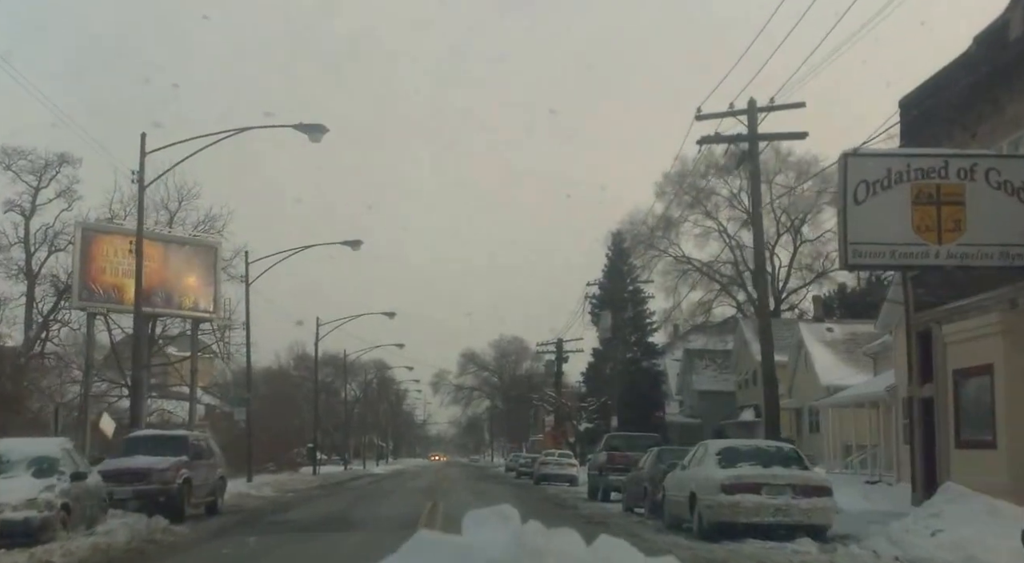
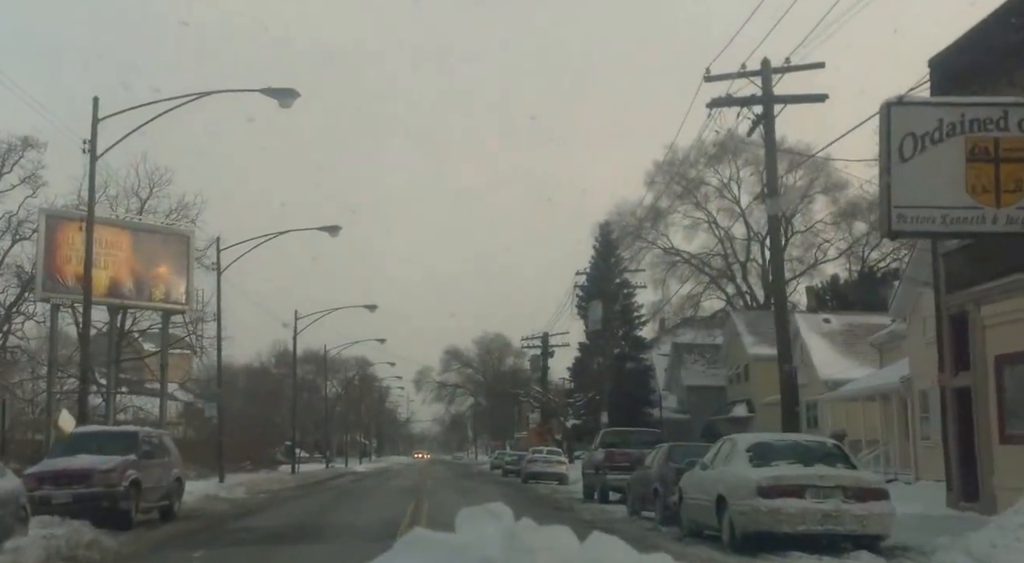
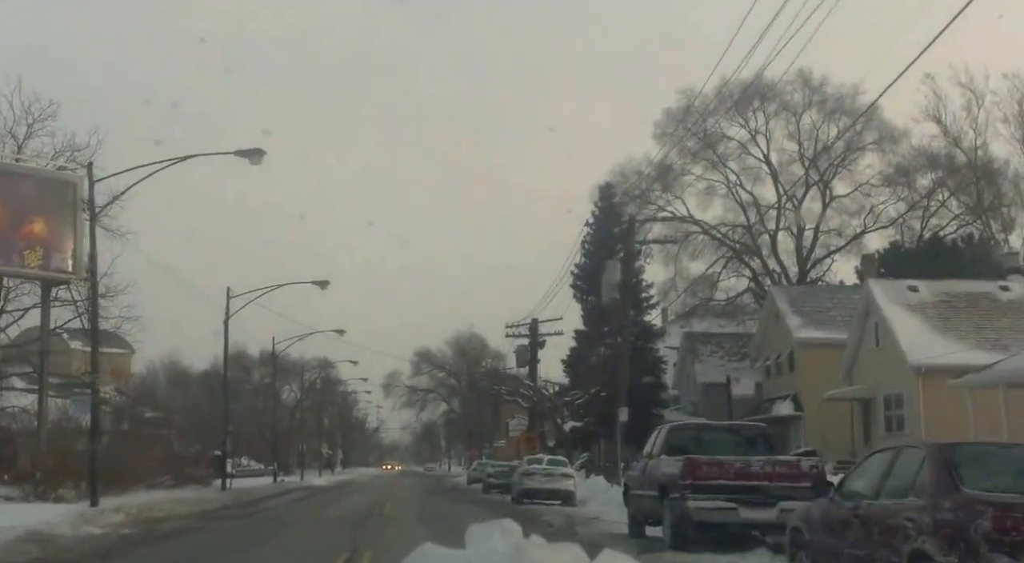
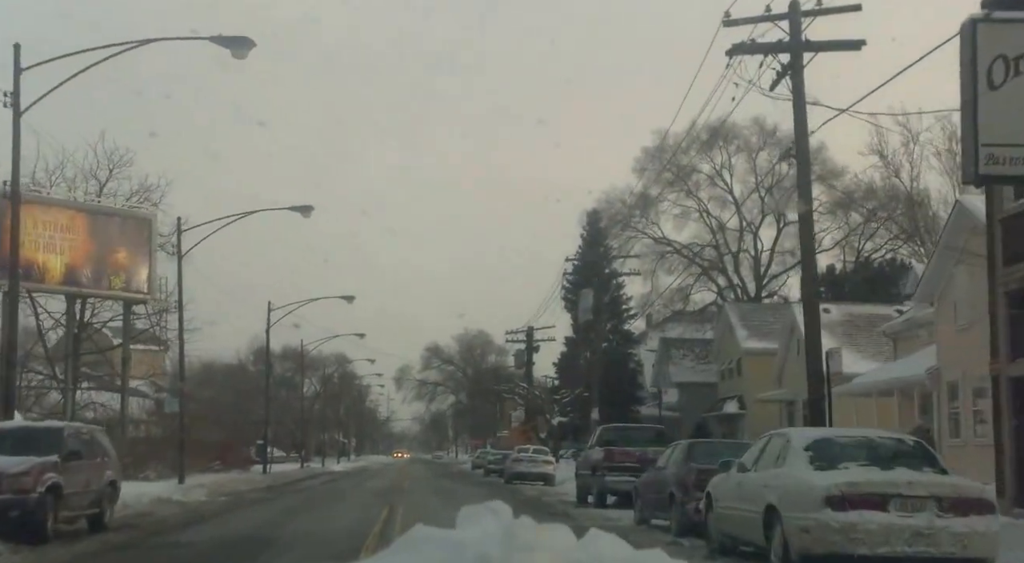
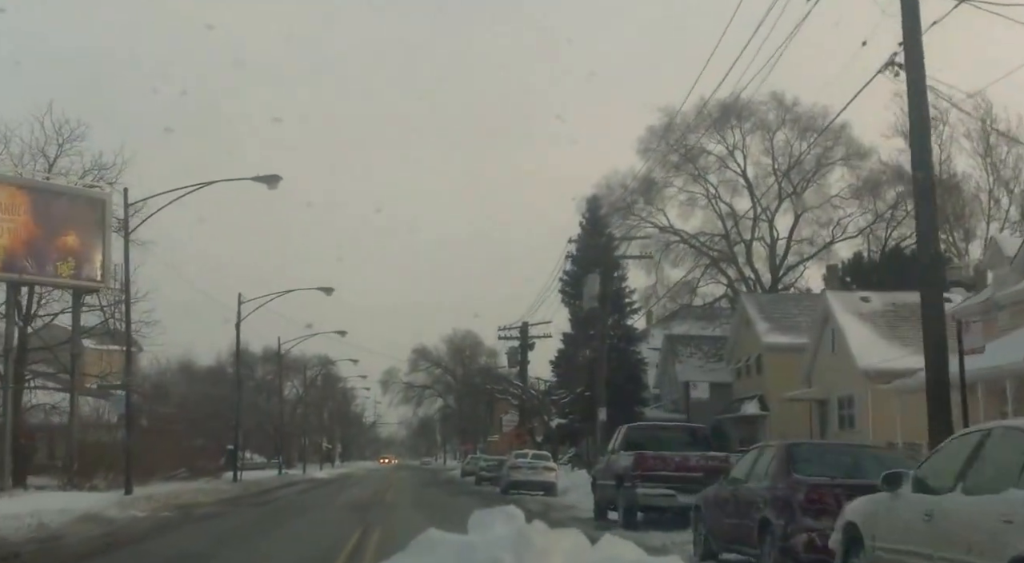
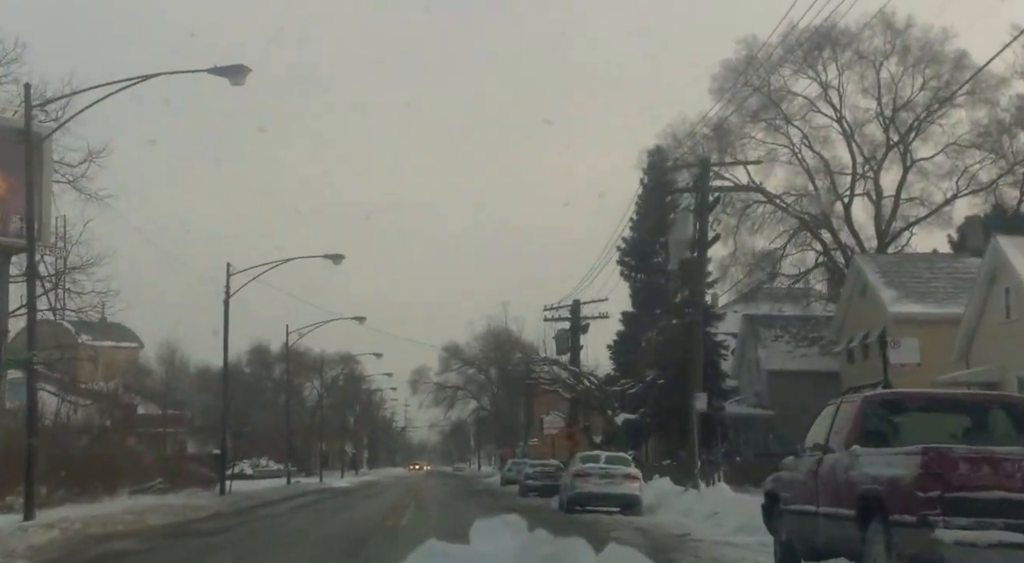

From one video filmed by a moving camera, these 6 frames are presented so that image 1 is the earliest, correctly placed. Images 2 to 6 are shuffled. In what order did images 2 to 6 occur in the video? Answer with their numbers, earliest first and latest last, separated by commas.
2, 4, 5, 3, 6
